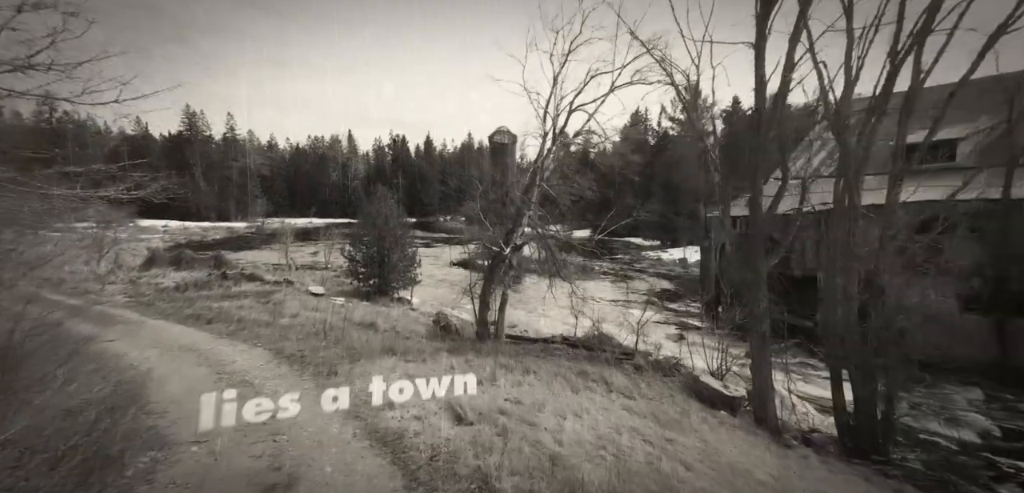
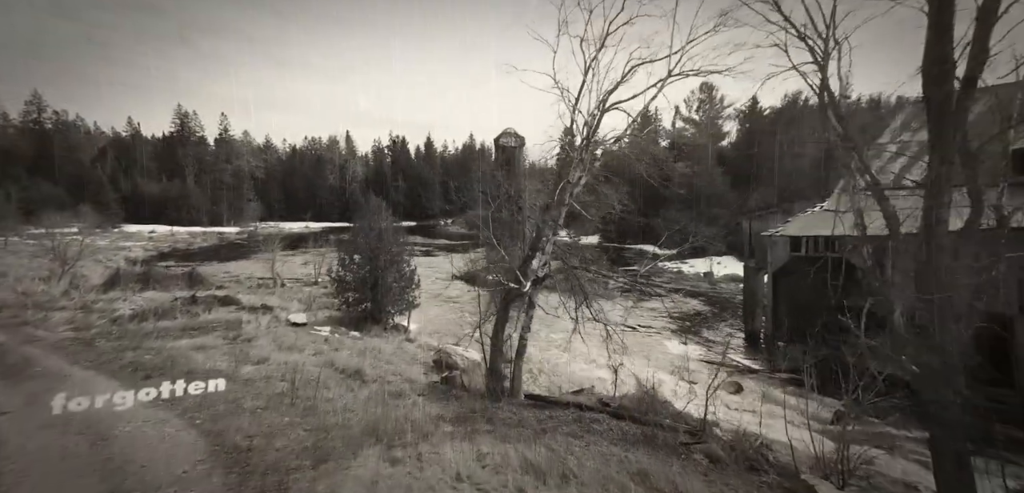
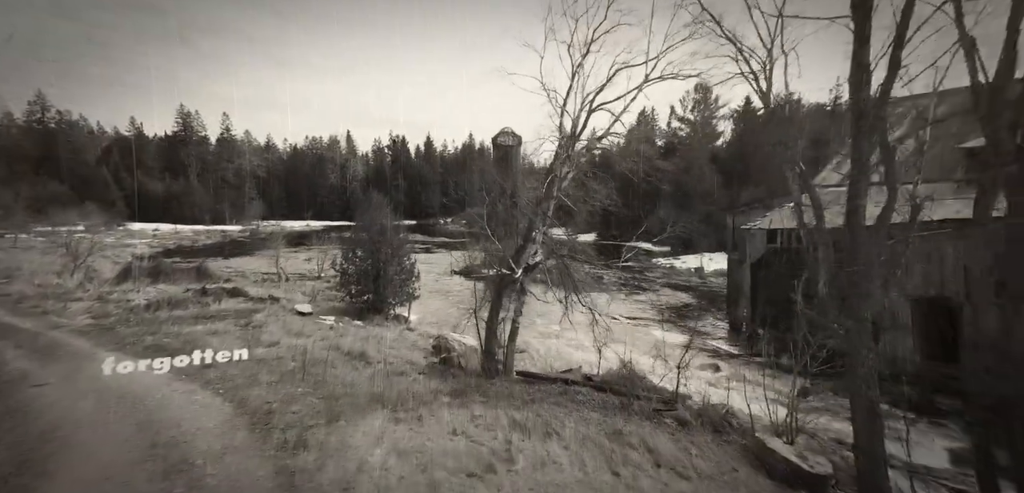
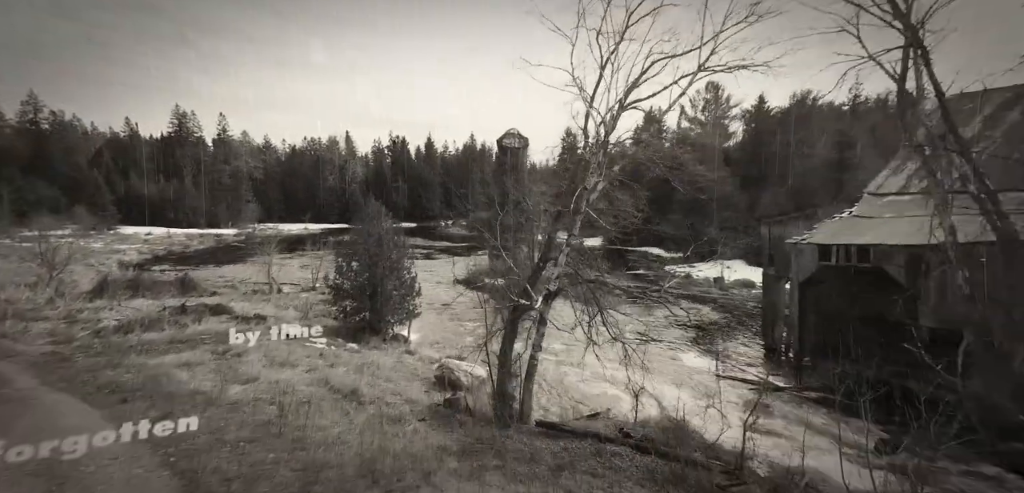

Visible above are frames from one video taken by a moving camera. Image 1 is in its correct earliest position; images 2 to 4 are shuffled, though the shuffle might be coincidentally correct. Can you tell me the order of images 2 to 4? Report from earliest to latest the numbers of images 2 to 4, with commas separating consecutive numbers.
3, 2, 4
